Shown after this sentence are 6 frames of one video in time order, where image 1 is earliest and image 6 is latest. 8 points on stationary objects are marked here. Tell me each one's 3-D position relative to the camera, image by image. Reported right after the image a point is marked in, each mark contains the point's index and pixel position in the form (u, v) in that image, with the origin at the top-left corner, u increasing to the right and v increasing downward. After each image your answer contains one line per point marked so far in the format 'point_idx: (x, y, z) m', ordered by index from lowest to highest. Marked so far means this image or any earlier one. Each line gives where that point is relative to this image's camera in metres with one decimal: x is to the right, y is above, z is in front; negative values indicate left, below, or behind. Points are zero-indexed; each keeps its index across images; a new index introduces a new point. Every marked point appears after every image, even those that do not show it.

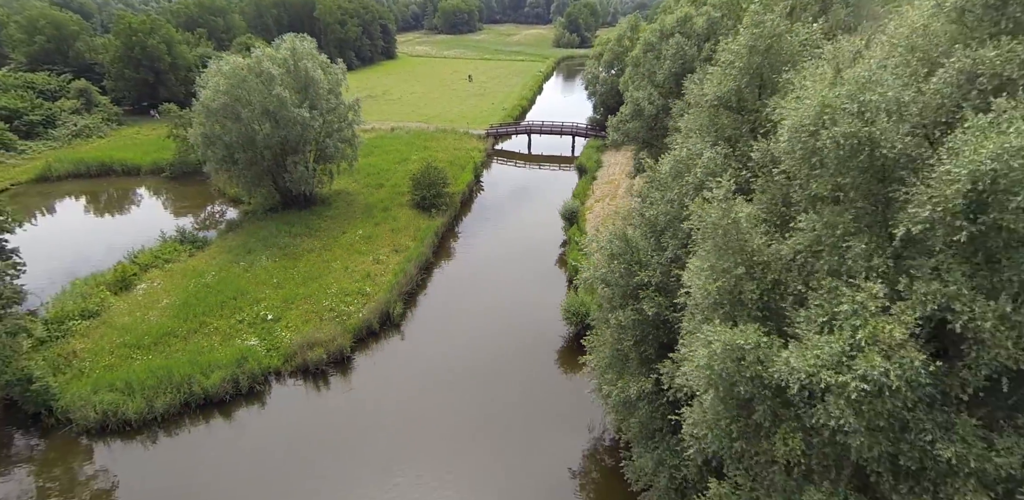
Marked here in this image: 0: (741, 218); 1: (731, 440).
0: (+3.6, +0.6, +8.4) m
1: (+3.3, -2.8, +7.9) m
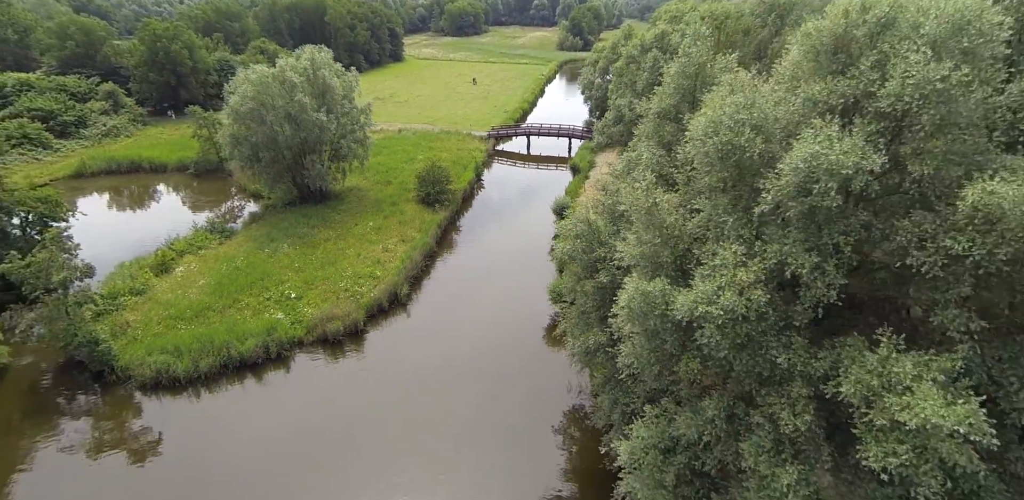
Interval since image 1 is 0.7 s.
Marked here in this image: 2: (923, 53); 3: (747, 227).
0: (+3.2, +1.1, +11.2) m
1: (+2.8, -2.3, +10.7) m
2: (+6.5, +3.2, +8.4) m
3: (+4.2, +0.4, +9.5) m
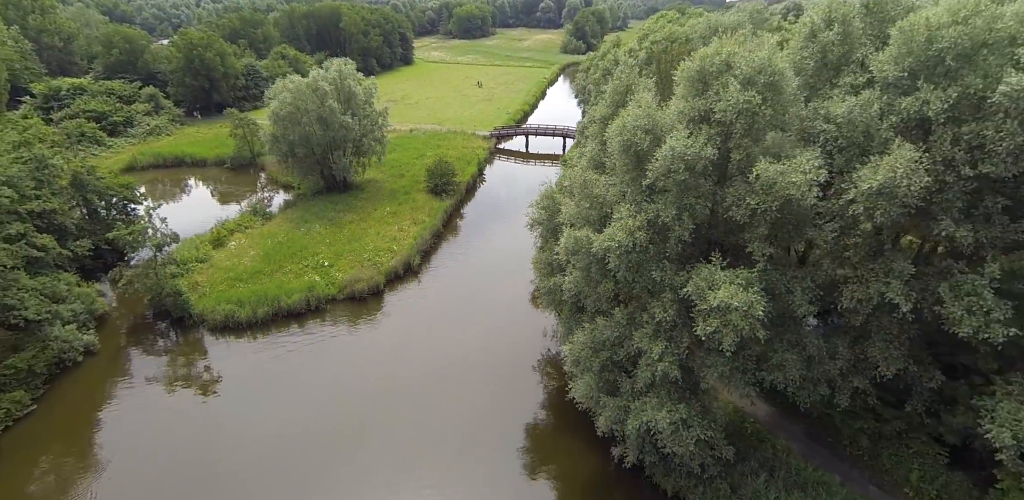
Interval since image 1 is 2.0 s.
0: (+2.6, +2.2, +16.4) m
1: (+2.2, -1.2, +15.9) m
2: (+5.9, +4.3, +13.6) m
3: (+3.6, +1.6, +14.7) m
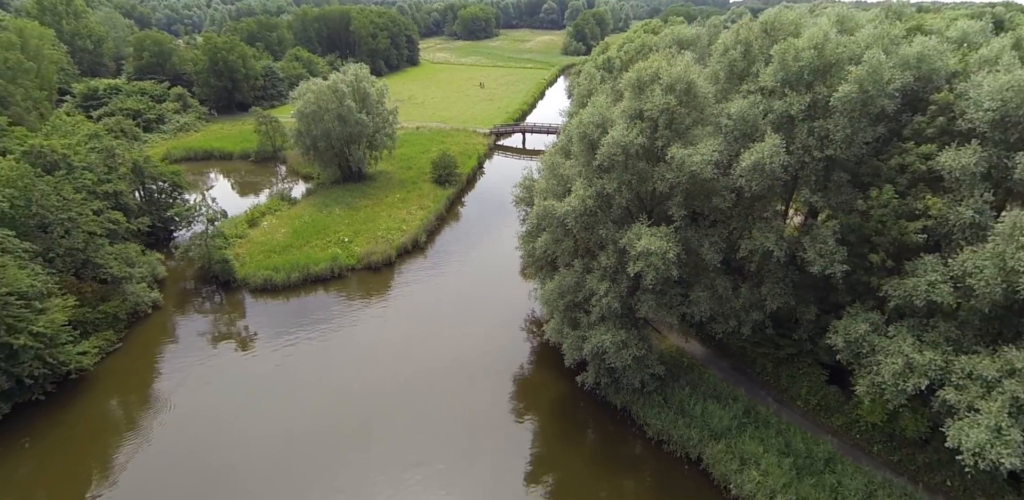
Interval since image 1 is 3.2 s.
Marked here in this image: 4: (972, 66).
0: (+2.0, +3.5, +21.2) m
1: (+1.6, +0.2, +20.7) m
2: (+5.3, +5.6, +18.4) m
3: (+3.0, +2.8, +19.5) m
4: (+14.3, +5.7, +16.2) m
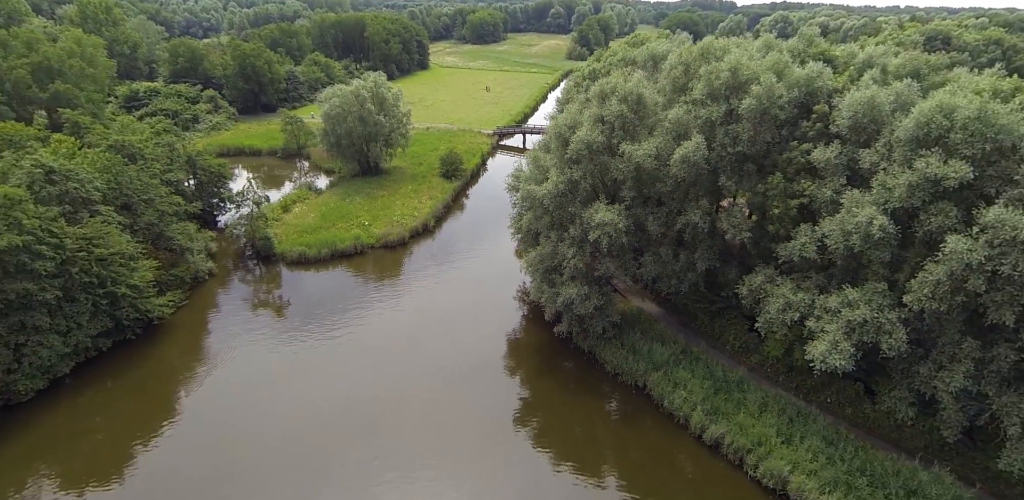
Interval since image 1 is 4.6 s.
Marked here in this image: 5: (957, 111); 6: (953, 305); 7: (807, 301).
0: (+1.6, +4.7, +26.7) m
1: (+1.1, +1.4, +26.2) m
2: (+4.8, +6.8, +23.8) m
3: (+2.6, +4.1, +25.0) m
4: (+13.8, +6.8, +21.6) m
5: (+14.4, +4.5, +17.0) m
6: (+14.0, -1.7, +16.7) m
7: (+11.0, -1.9, +19.5) m
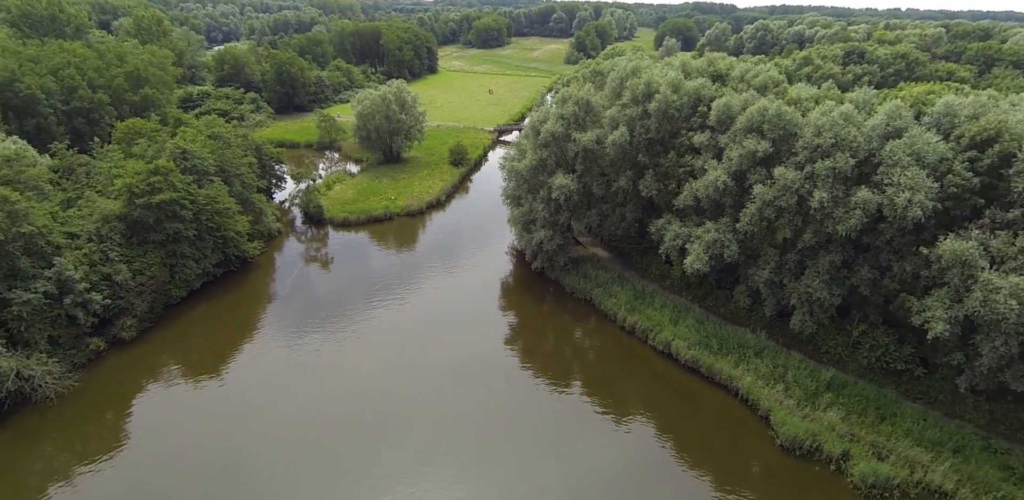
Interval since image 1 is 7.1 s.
0: (+0.9, +7.7, +37.7) m
1: (+0.4, +4.3, +37.3) m
2: (+4.1, +9.7, +34.9) m
3: (+1.8, +7.0, +36.0) m
4: (+13.0, +9.7, +32.5) m
5: (+13.6, +7.4, +27.9) m
6: (+13.2, +1.2, +27.6) m
7: (+10.1, +1.0, +30.5) m
